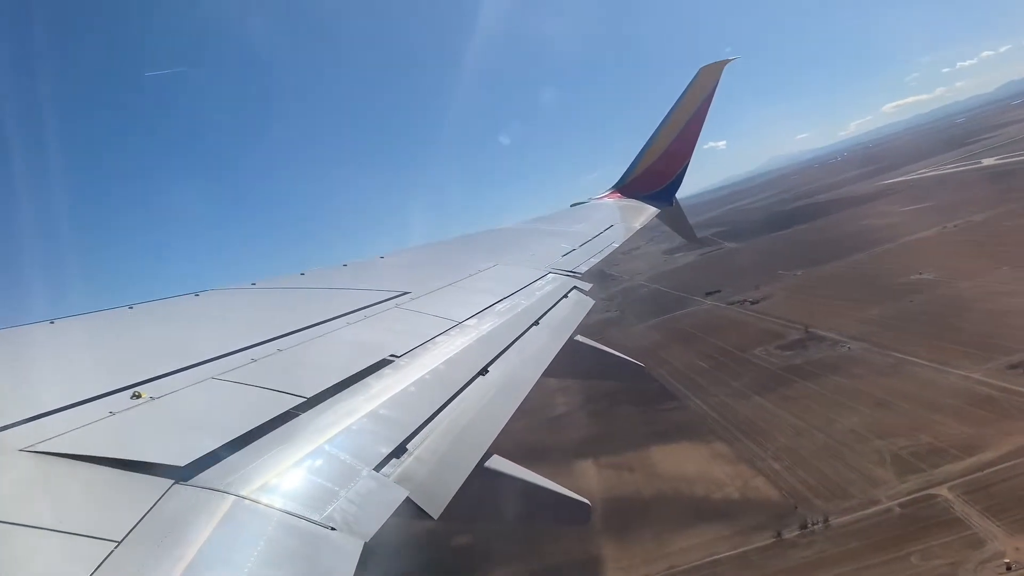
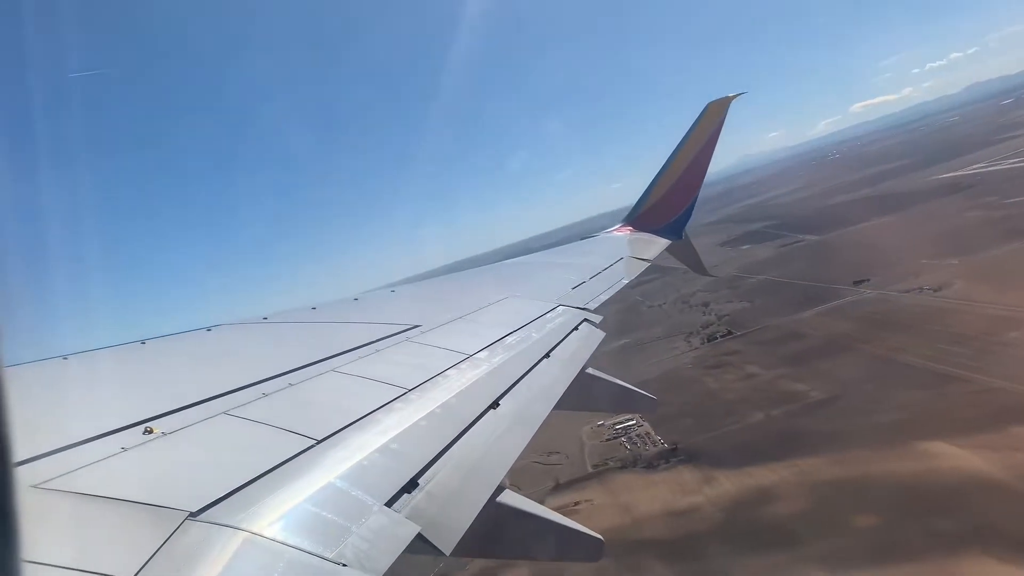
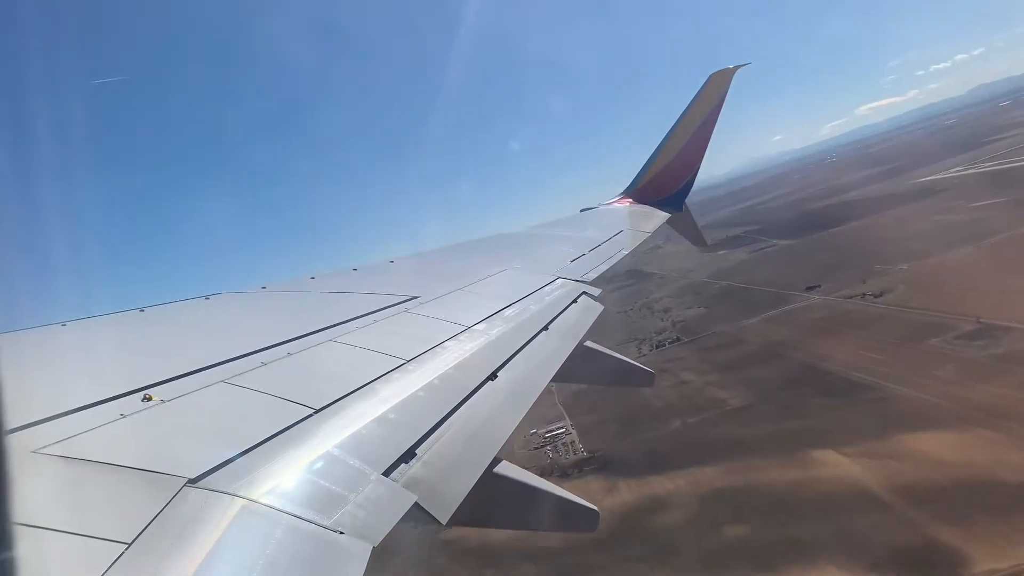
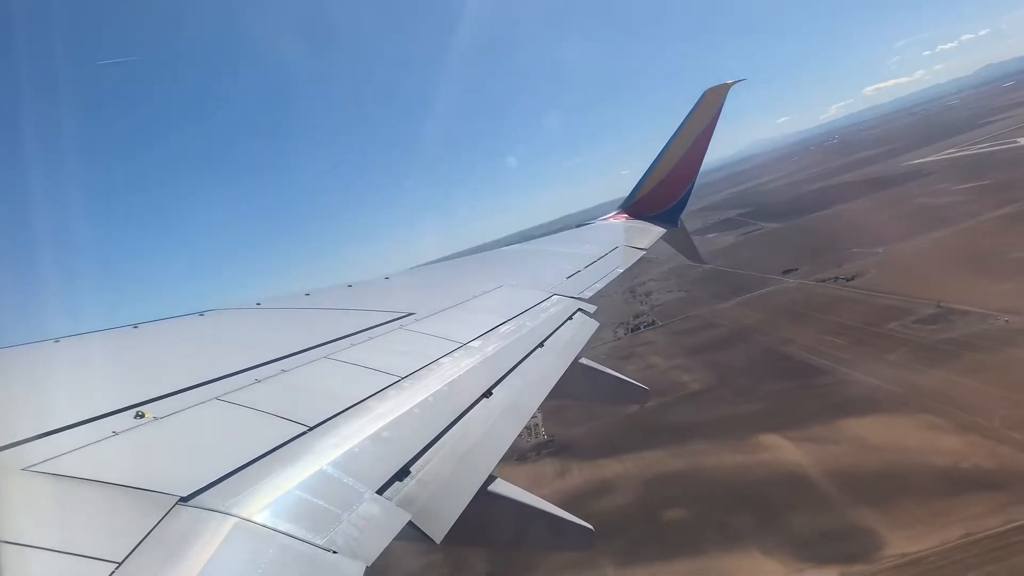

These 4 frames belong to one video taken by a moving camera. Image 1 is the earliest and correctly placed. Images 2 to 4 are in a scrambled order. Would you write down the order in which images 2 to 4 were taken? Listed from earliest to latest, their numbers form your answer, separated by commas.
4, 3, 2
